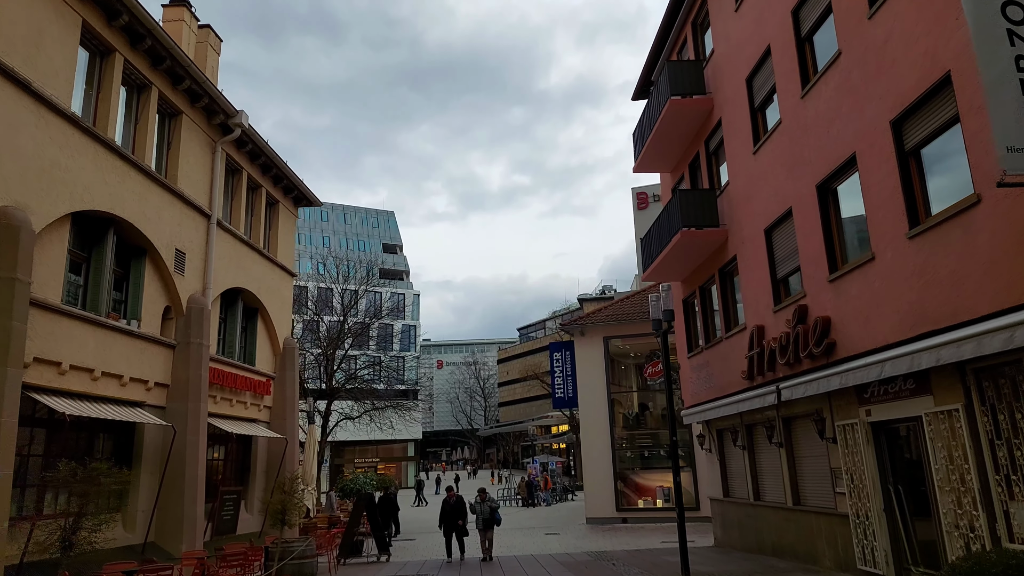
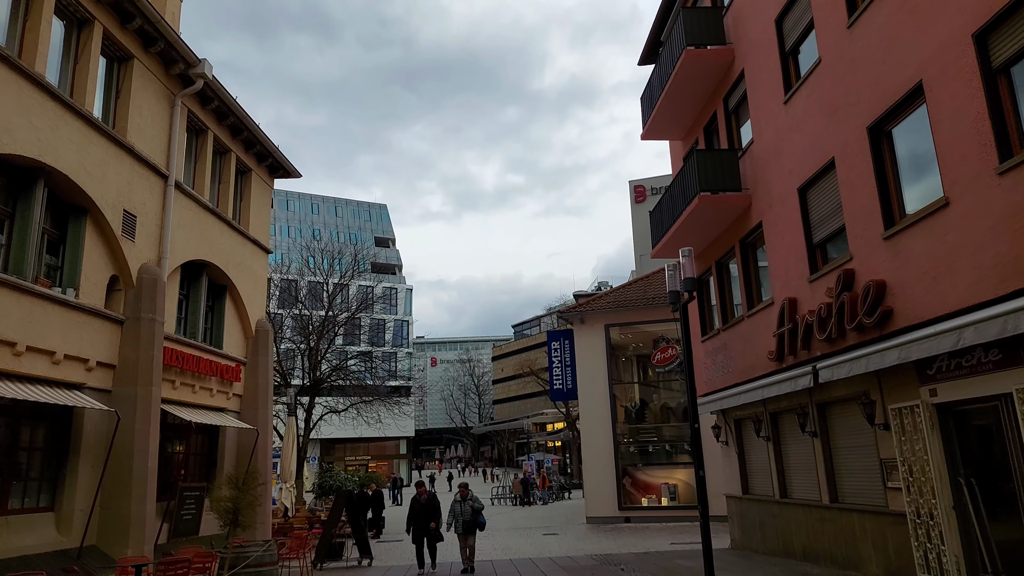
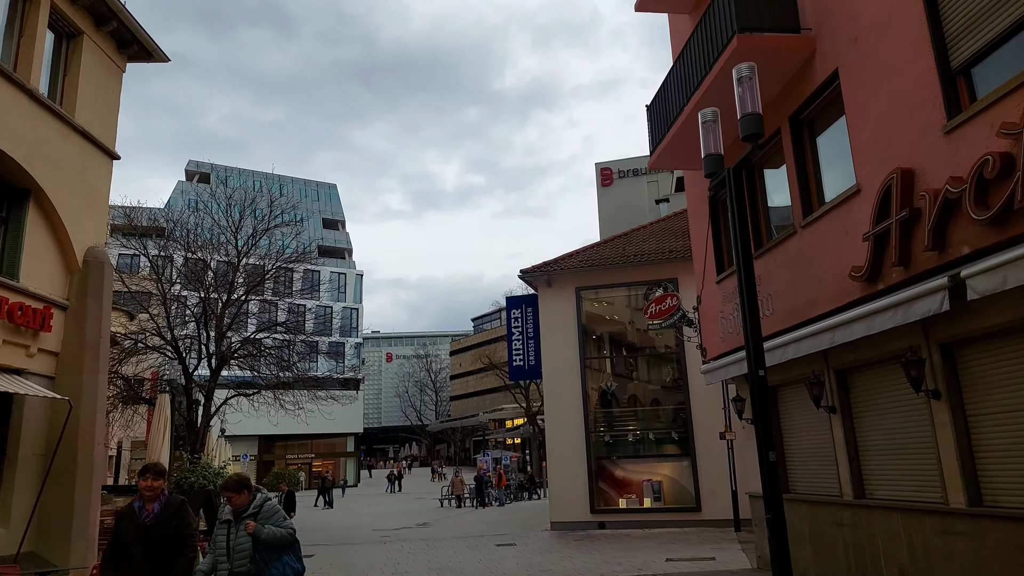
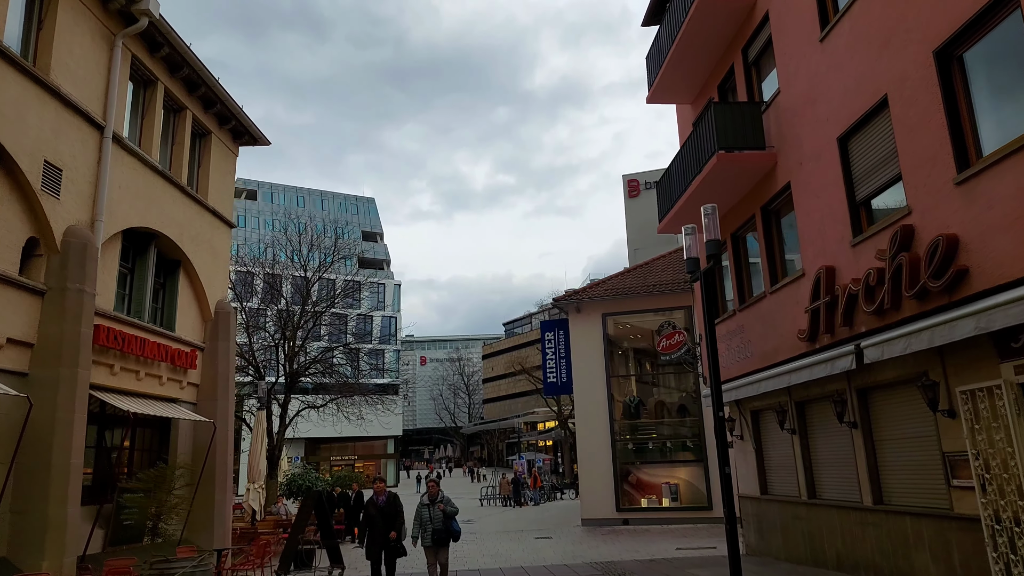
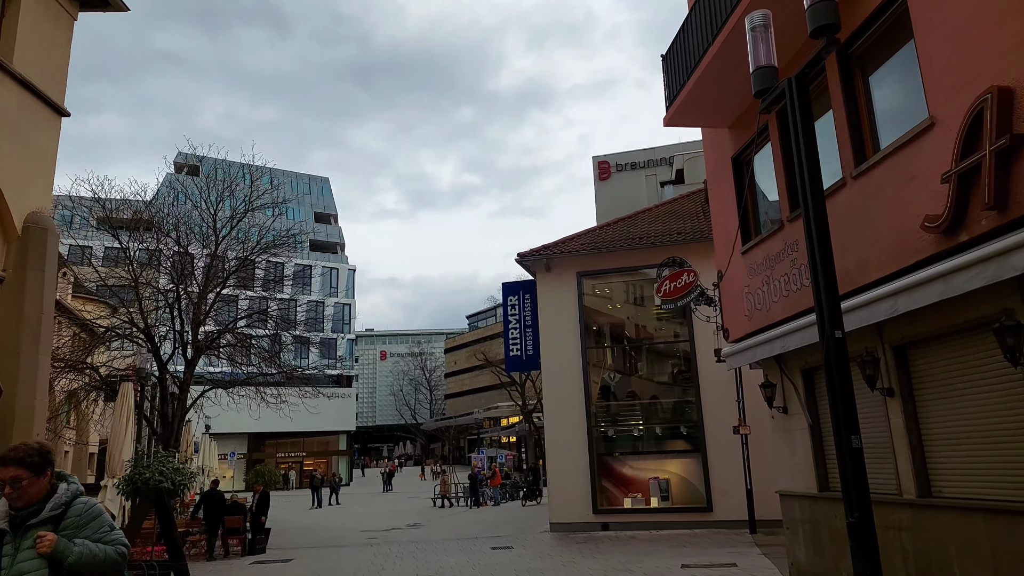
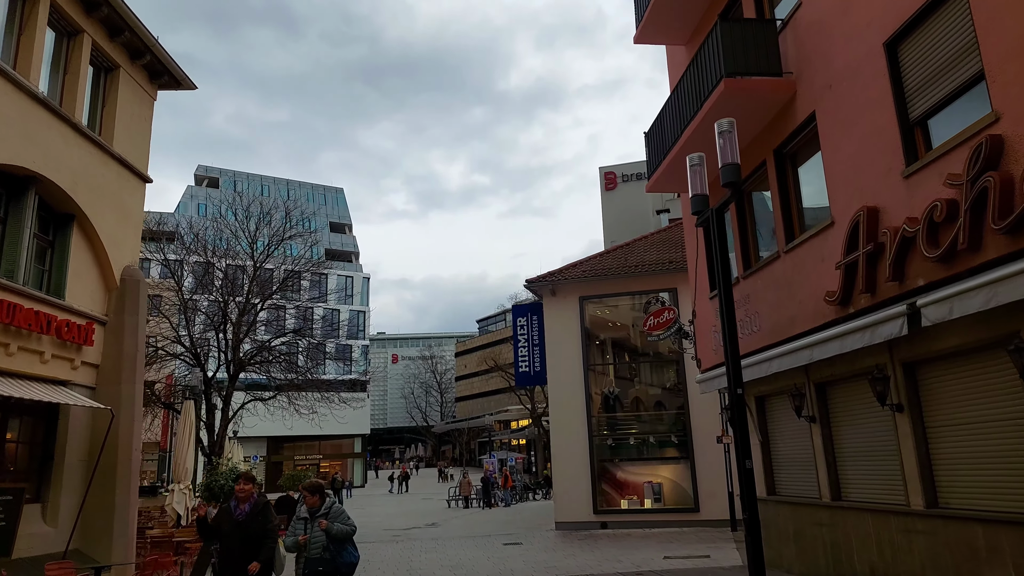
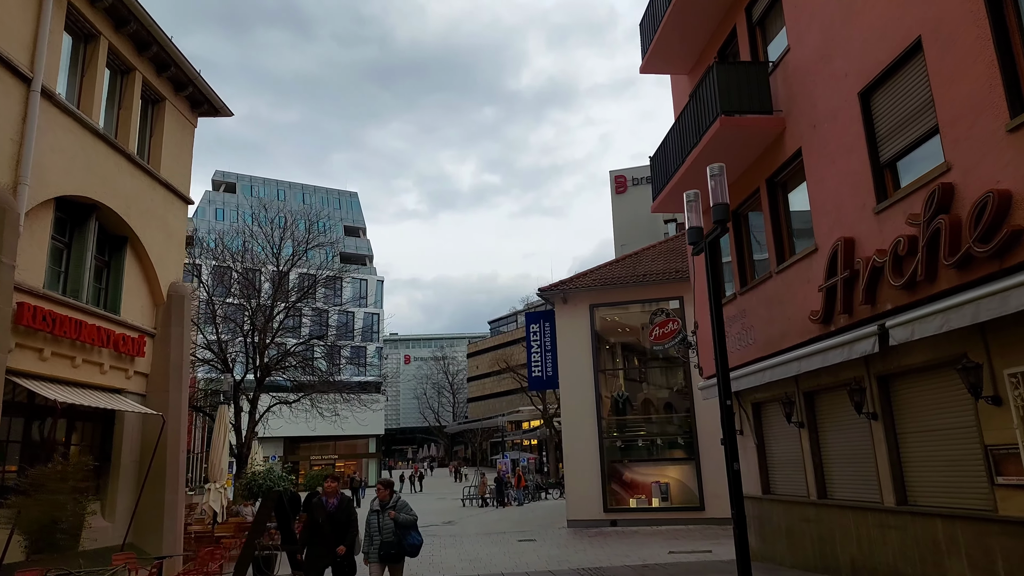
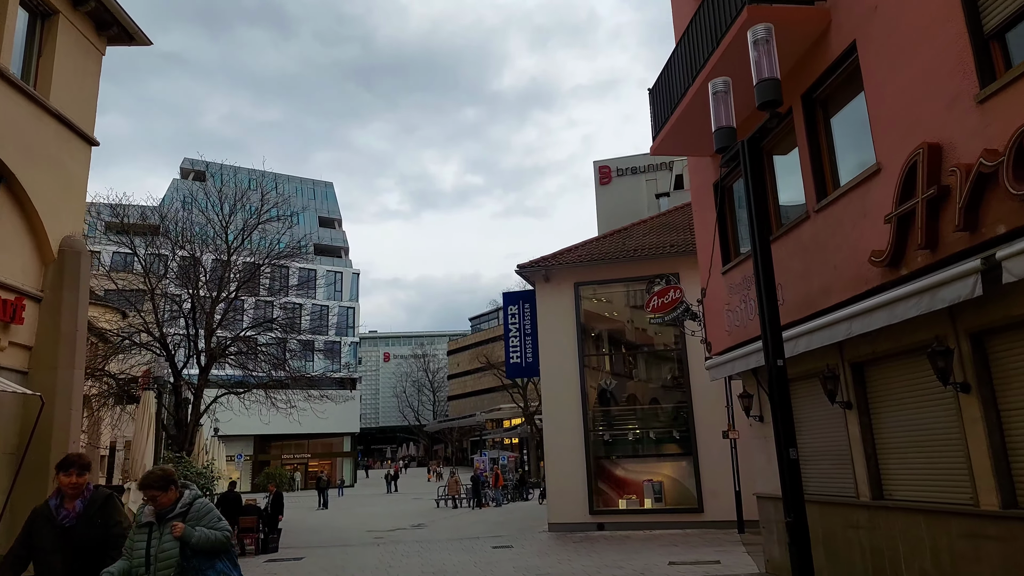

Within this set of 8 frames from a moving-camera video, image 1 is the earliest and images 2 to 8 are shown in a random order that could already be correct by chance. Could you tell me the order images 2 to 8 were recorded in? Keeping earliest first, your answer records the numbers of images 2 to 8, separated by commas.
2, 4, 7, 6, 3, 8, 5
